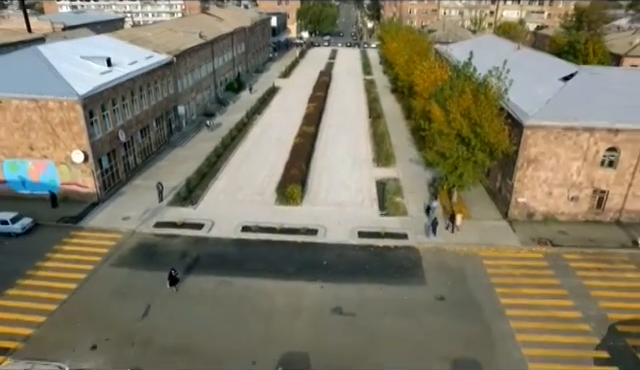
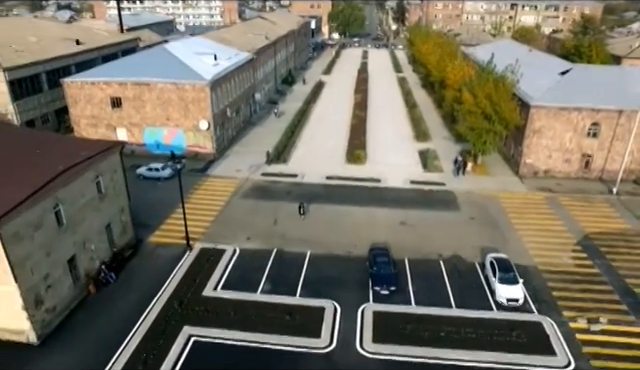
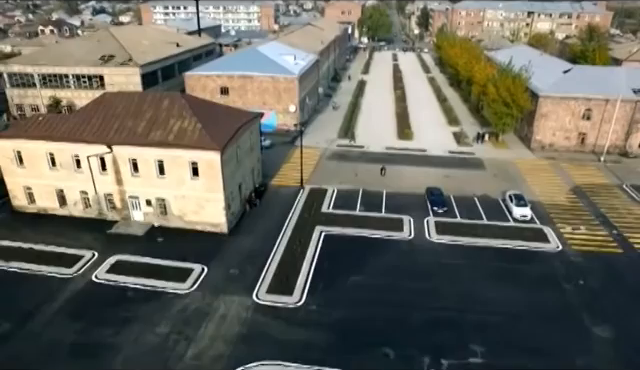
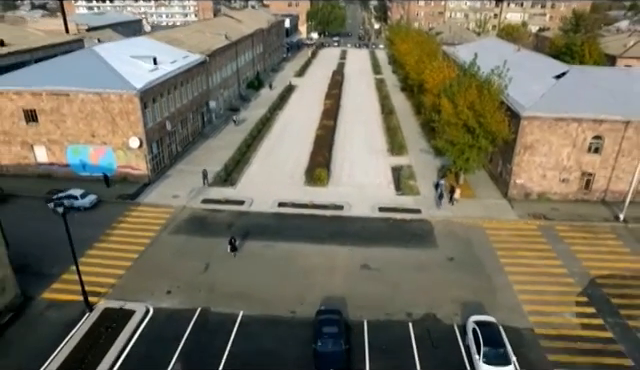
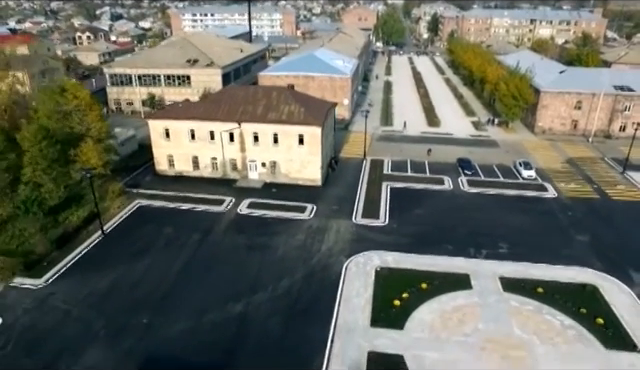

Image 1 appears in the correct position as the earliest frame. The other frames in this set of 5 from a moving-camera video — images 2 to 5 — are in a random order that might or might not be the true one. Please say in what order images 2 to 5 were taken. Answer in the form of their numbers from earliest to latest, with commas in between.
4, 2, 3, 5
